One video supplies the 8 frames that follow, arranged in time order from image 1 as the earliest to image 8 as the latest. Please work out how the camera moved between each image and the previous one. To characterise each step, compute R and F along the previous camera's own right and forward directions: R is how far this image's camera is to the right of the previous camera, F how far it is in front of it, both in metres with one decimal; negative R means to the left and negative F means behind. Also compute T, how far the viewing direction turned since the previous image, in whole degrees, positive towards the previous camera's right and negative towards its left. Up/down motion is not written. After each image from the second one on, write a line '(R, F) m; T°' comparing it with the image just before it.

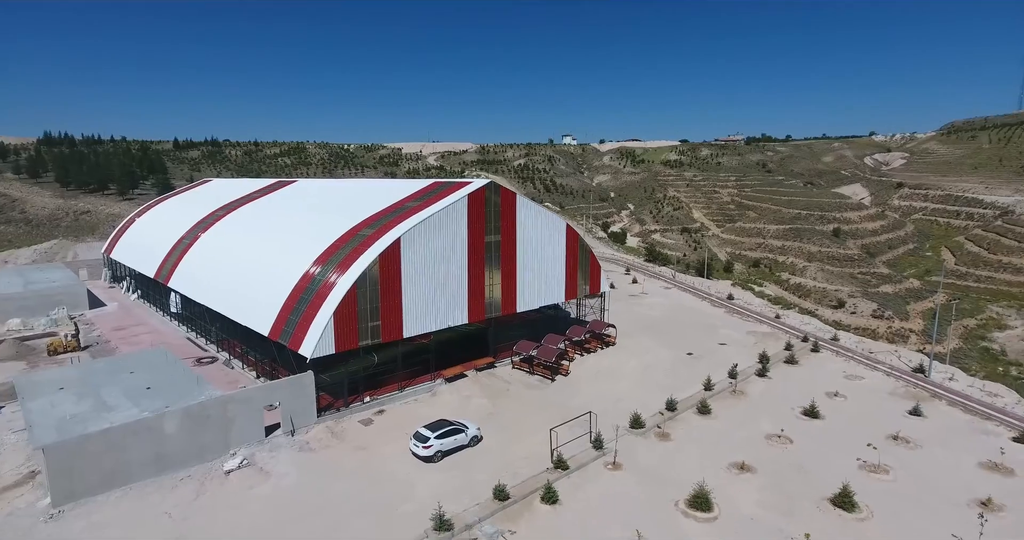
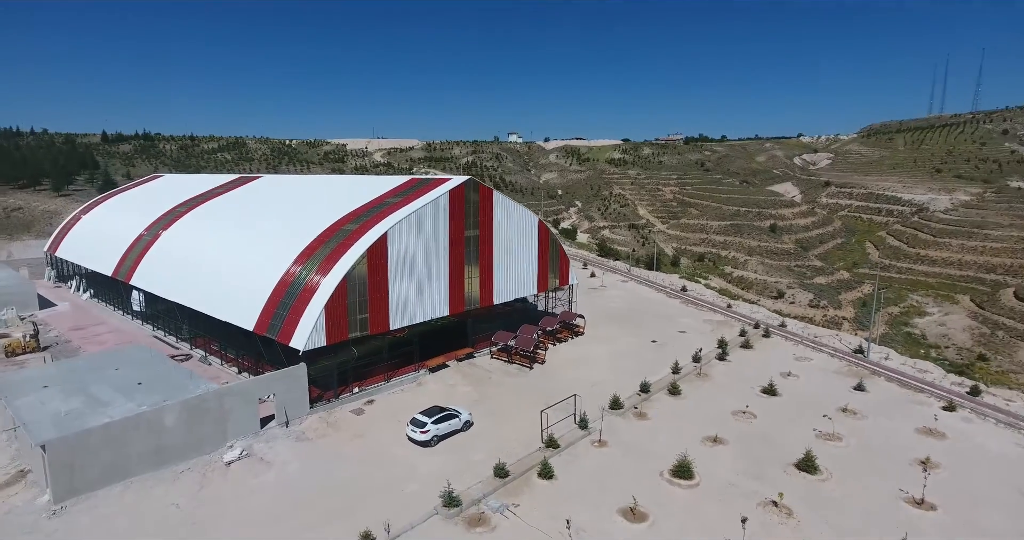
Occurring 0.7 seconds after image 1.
(-1.6, -1.0) m; +5°
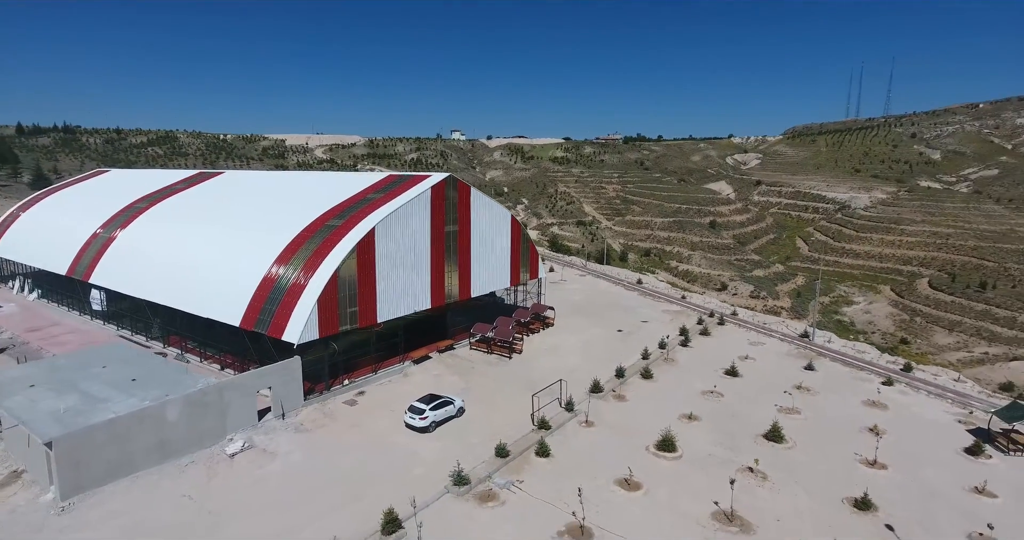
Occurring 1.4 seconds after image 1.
(-1.8, -1.0) m; +6°
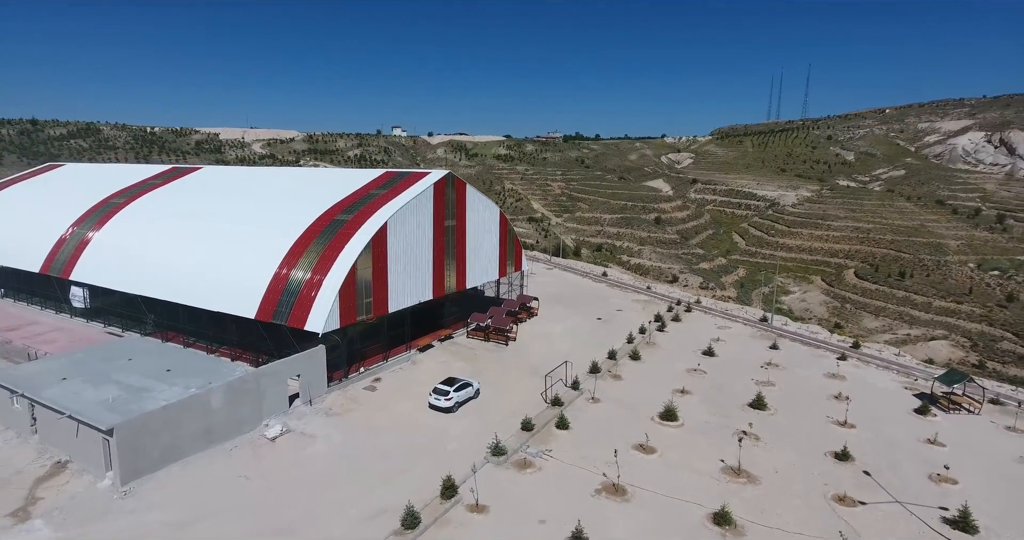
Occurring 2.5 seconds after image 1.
(-2.9, -1.5) m; +6°
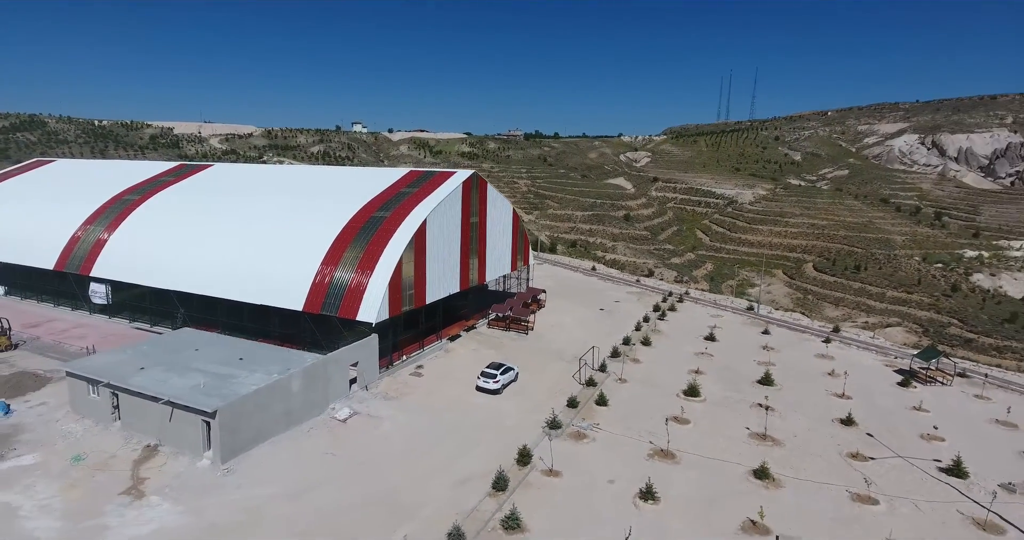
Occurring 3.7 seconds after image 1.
(-3.4, -1.8) m; +5°
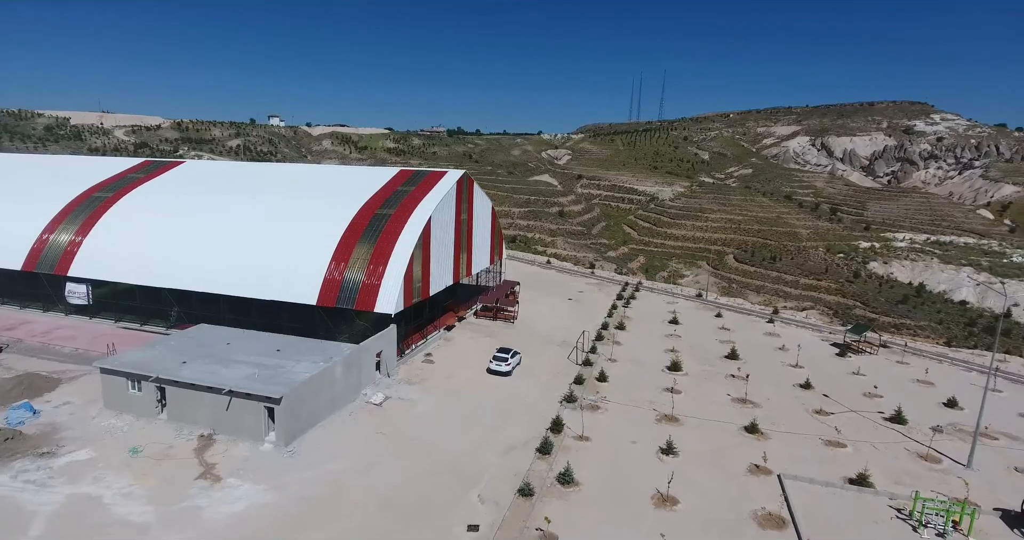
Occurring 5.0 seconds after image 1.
(-3.9, -2.0) m; +8°
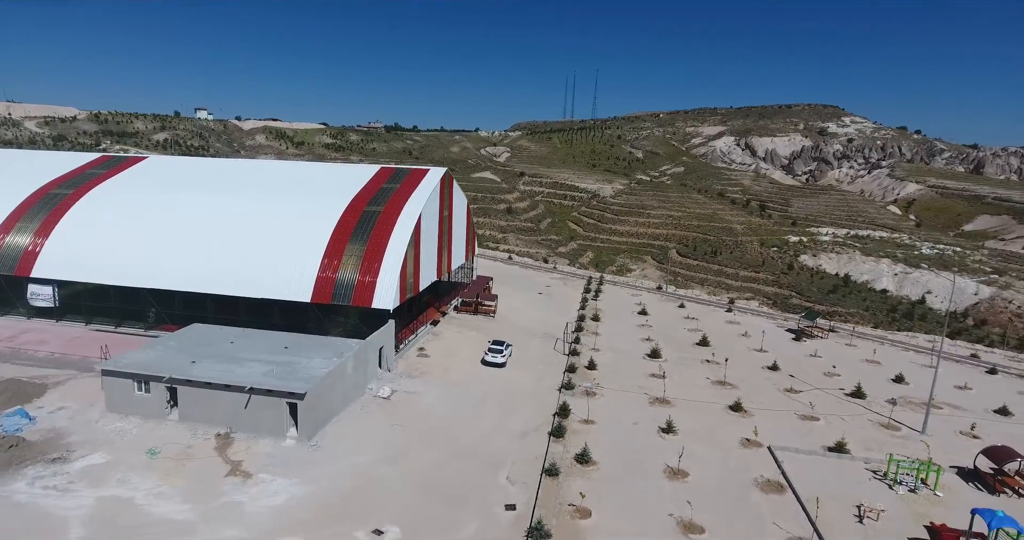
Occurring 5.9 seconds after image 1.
(-2.7, -0.9) m; +6°
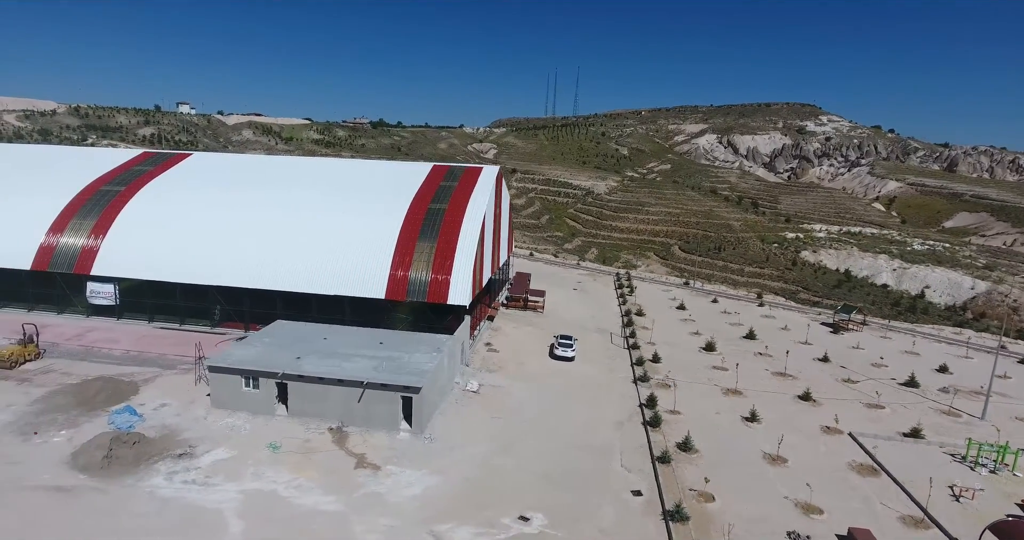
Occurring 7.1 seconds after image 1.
(-4.2, -0.6) m; +2°
